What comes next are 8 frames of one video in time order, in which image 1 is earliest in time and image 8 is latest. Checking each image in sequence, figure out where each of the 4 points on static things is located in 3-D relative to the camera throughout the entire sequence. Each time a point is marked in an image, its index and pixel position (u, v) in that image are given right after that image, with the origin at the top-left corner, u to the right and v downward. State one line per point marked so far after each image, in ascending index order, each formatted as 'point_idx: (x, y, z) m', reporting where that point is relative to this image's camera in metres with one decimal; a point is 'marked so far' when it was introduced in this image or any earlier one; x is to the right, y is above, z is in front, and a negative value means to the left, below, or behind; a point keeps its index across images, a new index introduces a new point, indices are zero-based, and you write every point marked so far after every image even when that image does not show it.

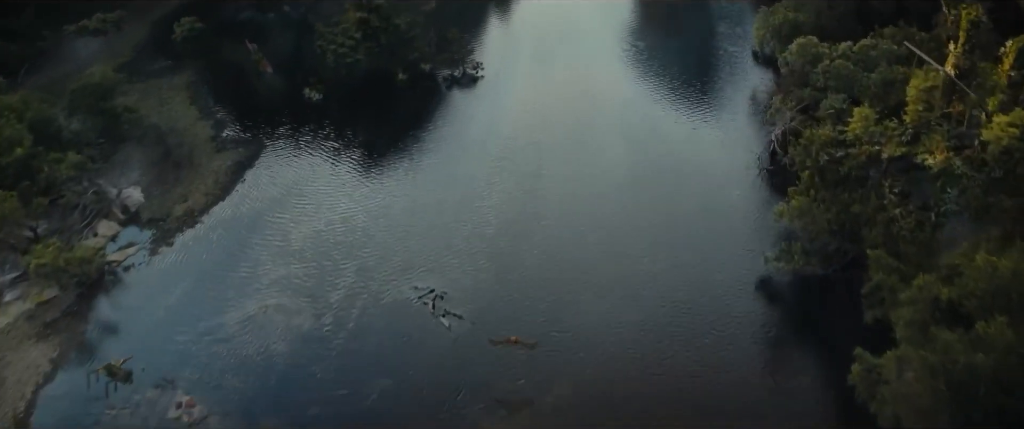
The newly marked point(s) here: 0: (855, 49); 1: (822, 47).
0: (+3.1, +1.5, +9.0) m
1: (+2.9, +1.6, +9.2) m
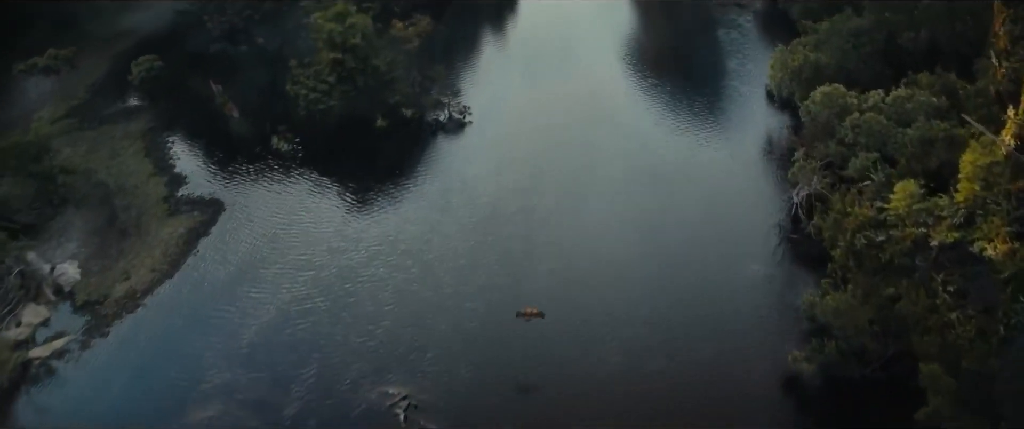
0: (+3.0, +0.9, +8.0) m
1: (+2.8, +1.0, +8.2) m
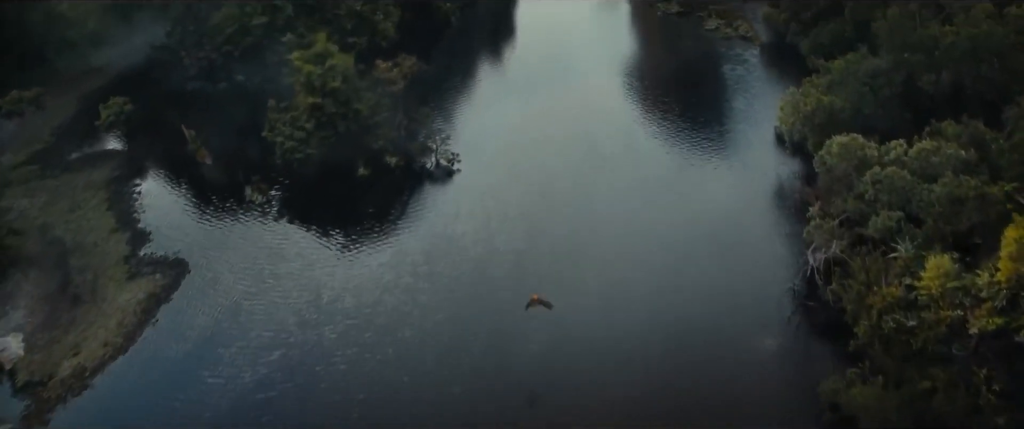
0: (+3.0, +0.4, +7.3) m
1: (+2.7, +0.5, +7.5) m
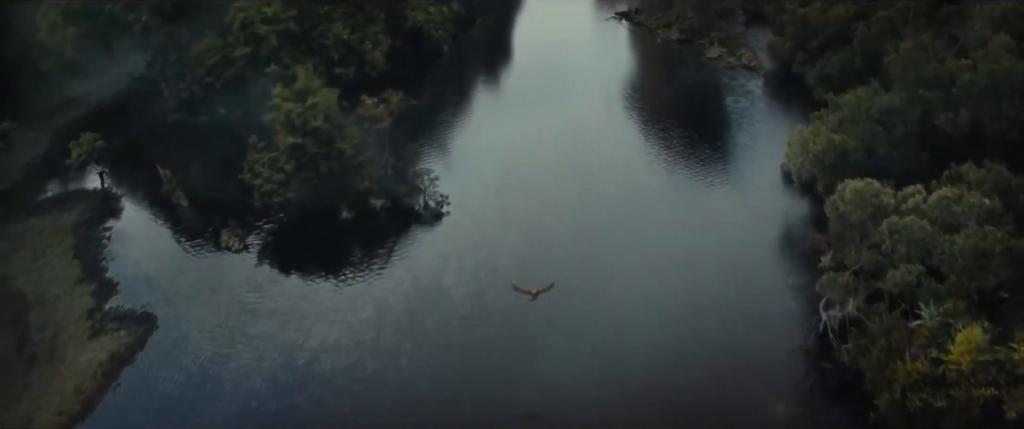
0: (+2.9, +0.1, +6.8) m
1: (+2.7, +0.1, +7.0) m
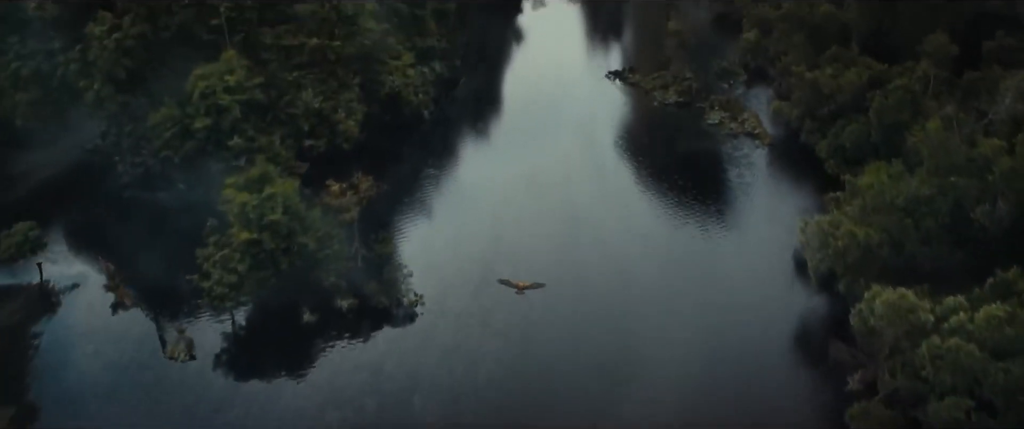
0: (+2.8, -0.6, +5.9) m
1: (+2.5, -0.6, +6.1) m
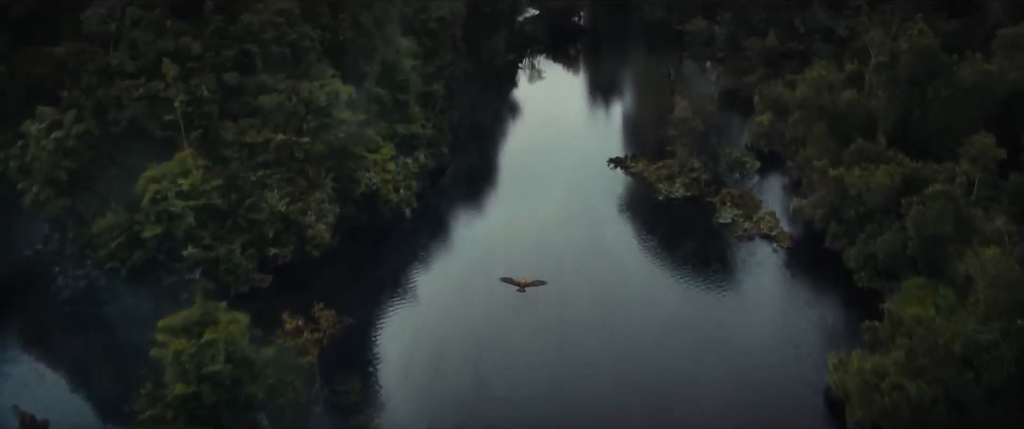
0: (+2.7, -1.5, +4.7) m
1: (+2.4, -1.5, +4.9) m
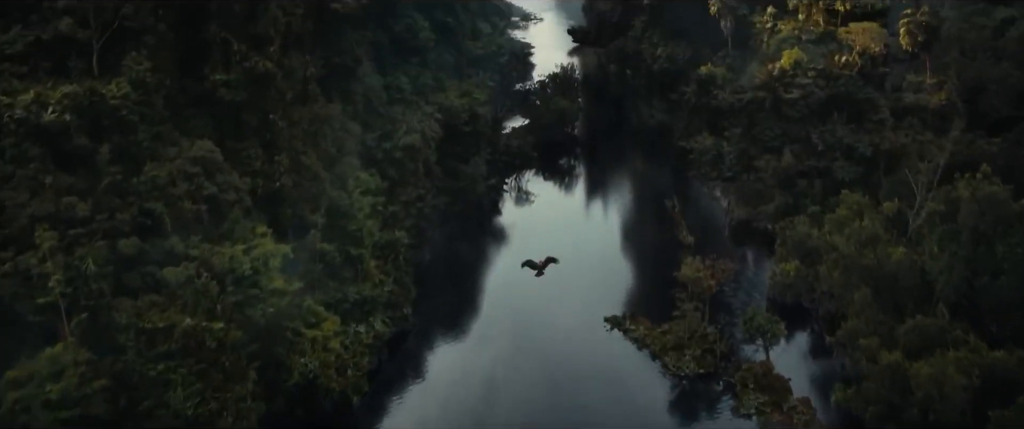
0: (+2.5, -2.6, +2.6) m
1: (+2.2, -2.6, +2.8) m
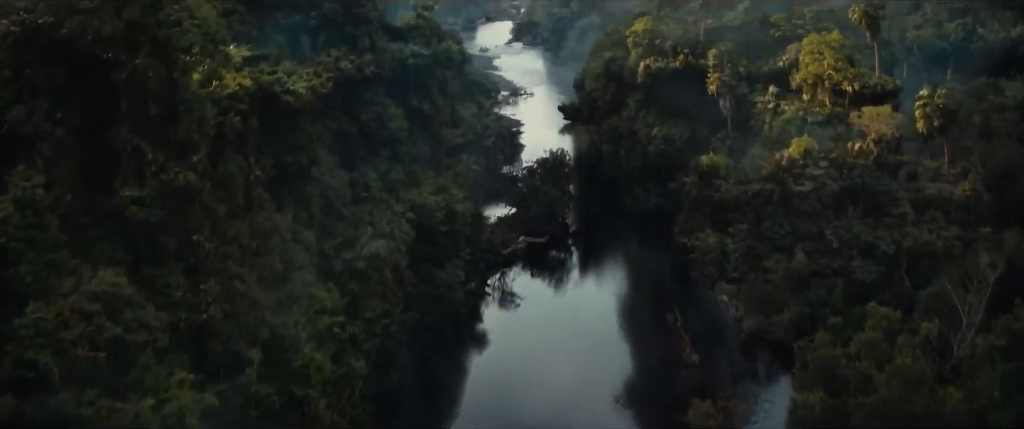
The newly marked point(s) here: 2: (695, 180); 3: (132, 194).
0: (+2.3, -3.2, +0.9) m
1: (+2.1, -3.2, +1.2) m
2: (+2.5, +0.5, +13.2) m
3: (-2.6, +0.1, +6.8) m
